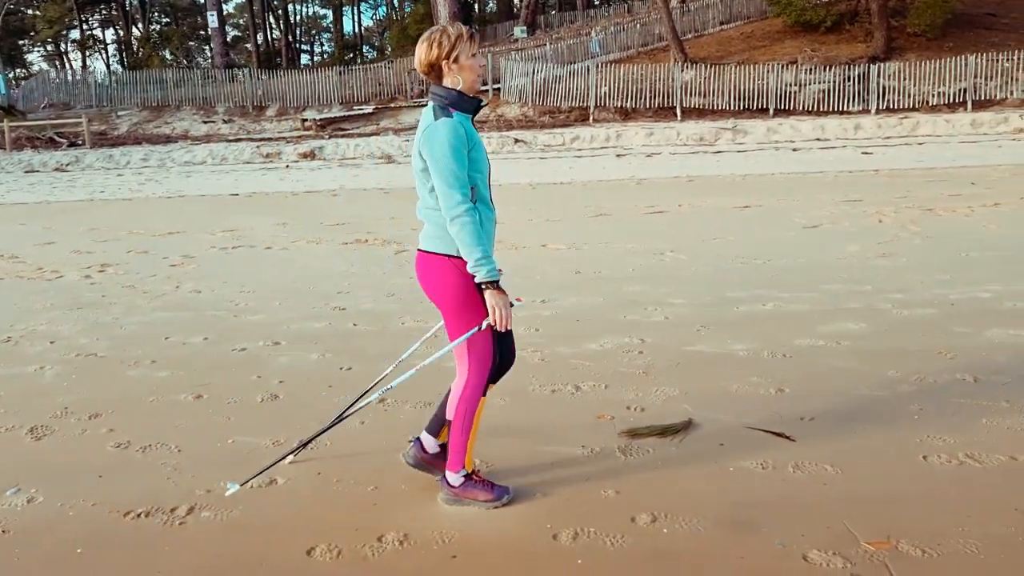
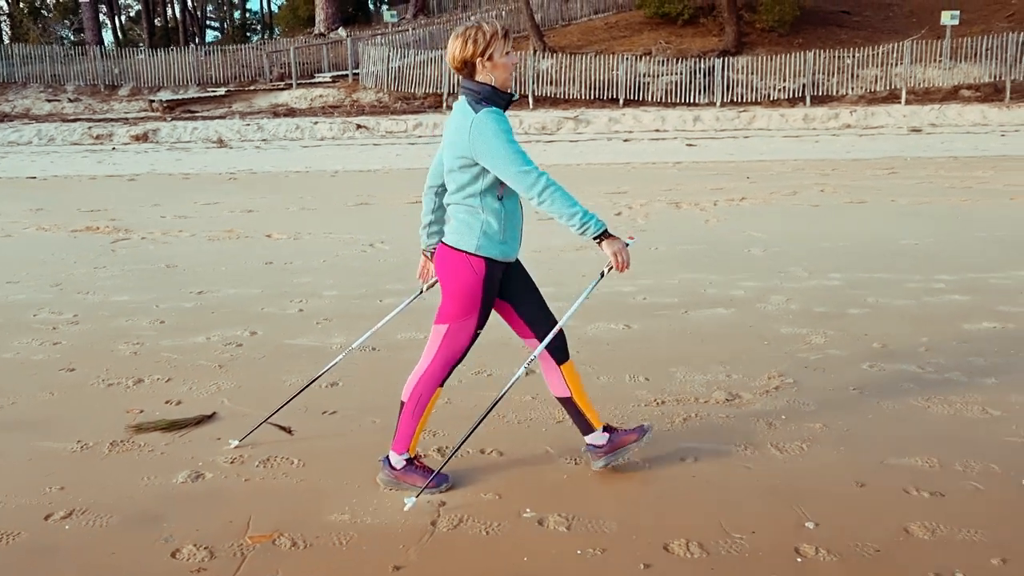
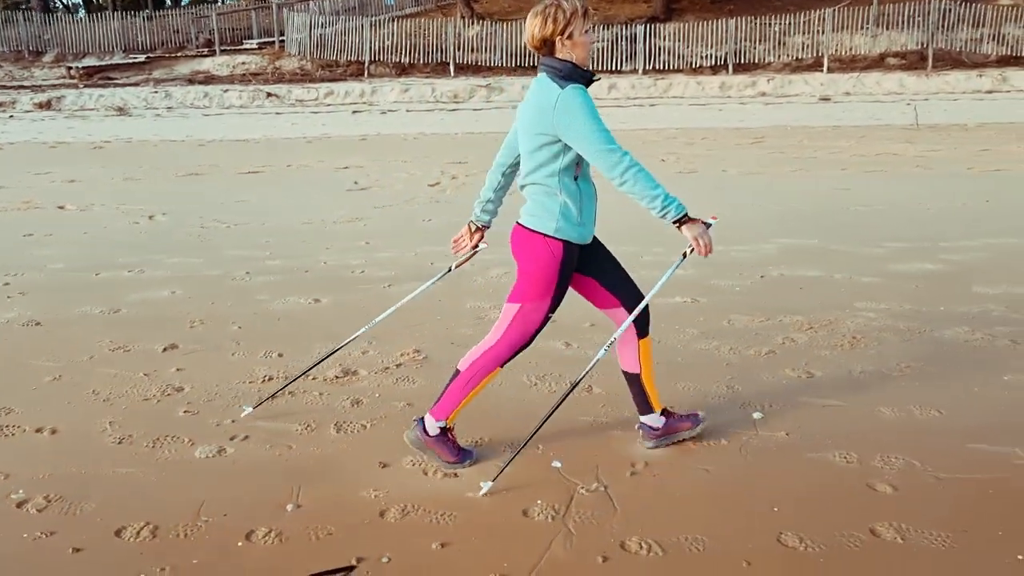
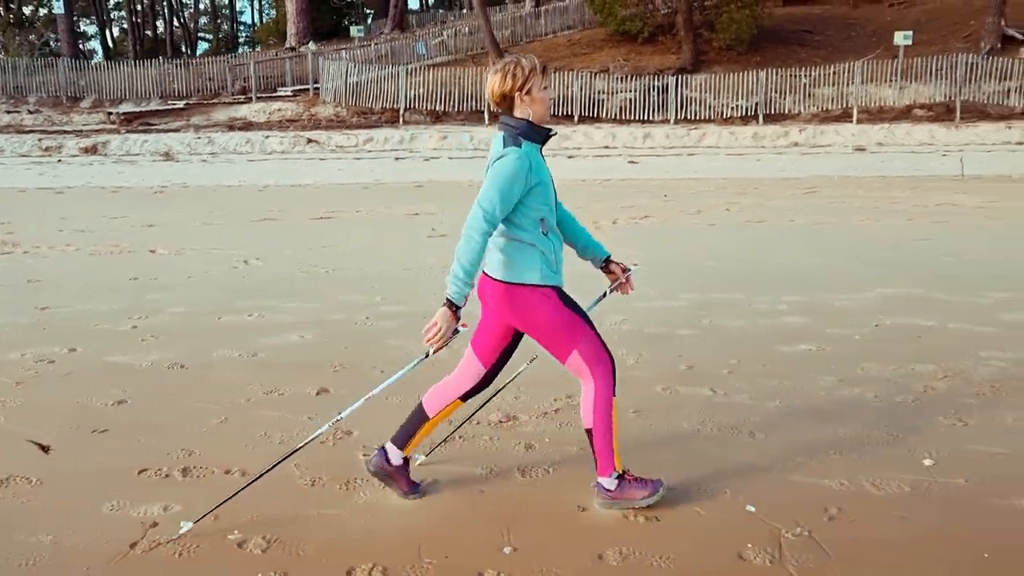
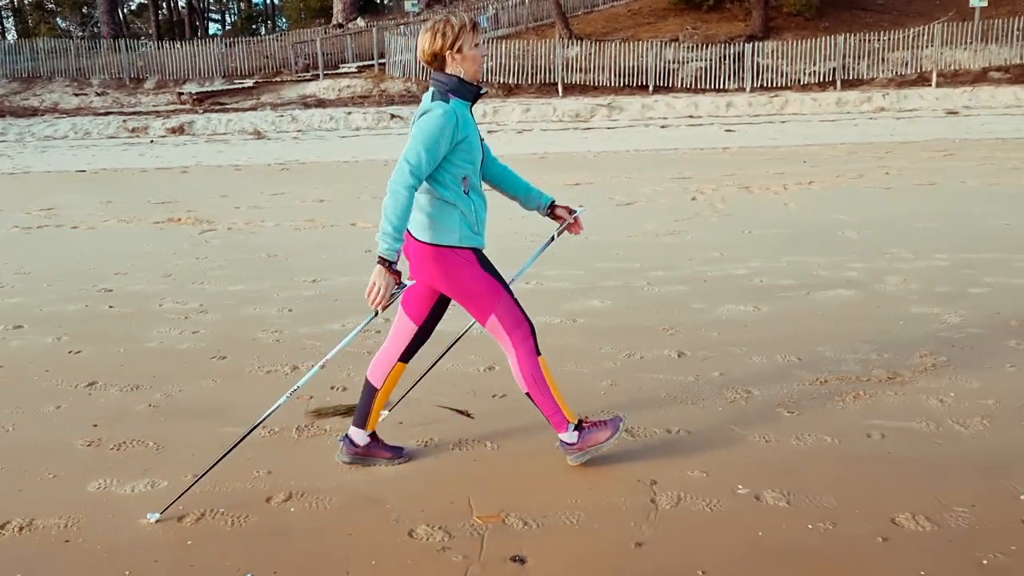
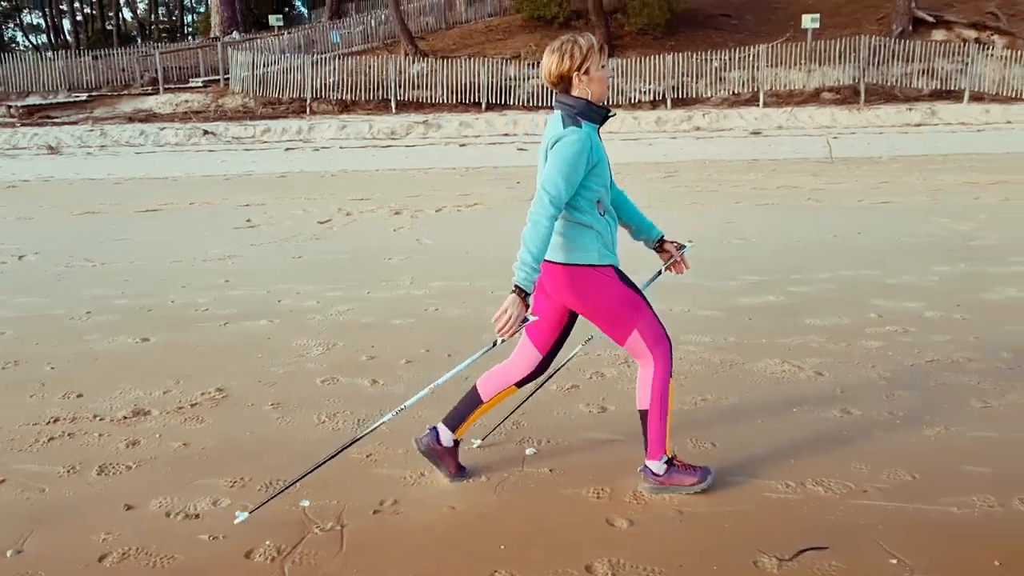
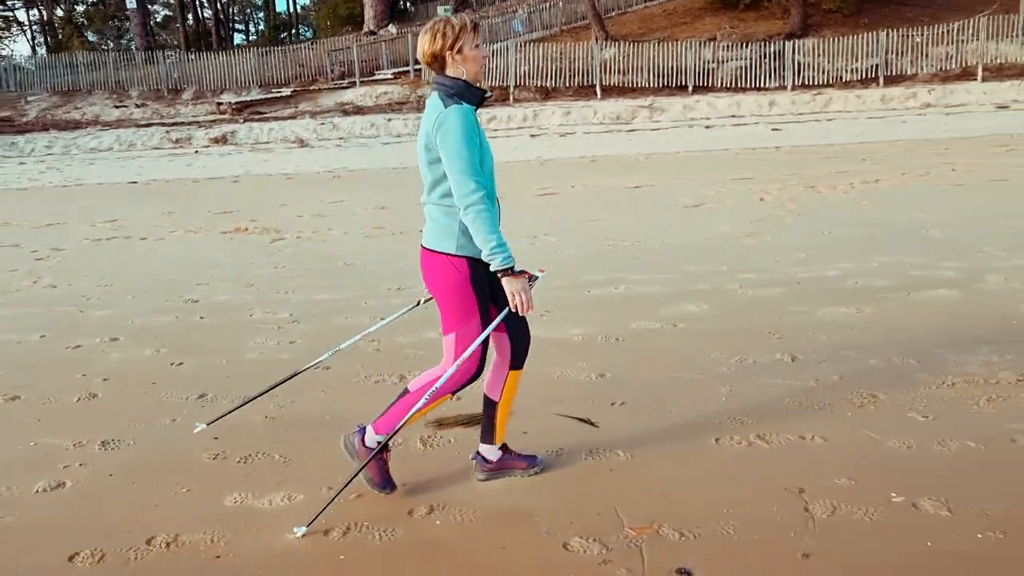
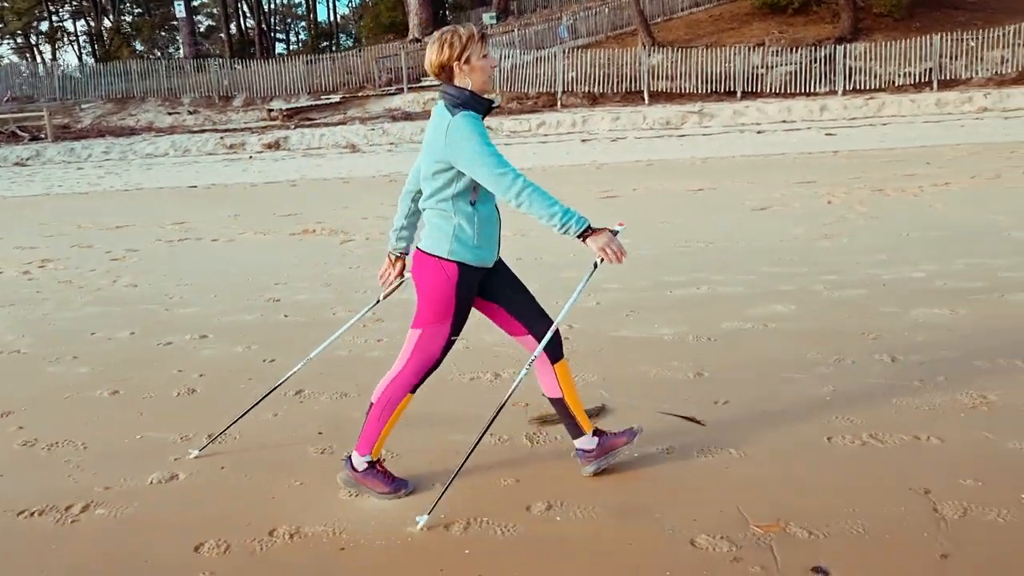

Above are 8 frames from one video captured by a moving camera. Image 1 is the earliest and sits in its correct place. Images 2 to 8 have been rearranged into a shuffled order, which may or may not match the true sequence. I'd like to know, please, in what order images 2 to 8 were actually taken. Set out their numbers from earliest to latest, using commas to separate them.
8, 7, 5, 2, 4, 3, 6
